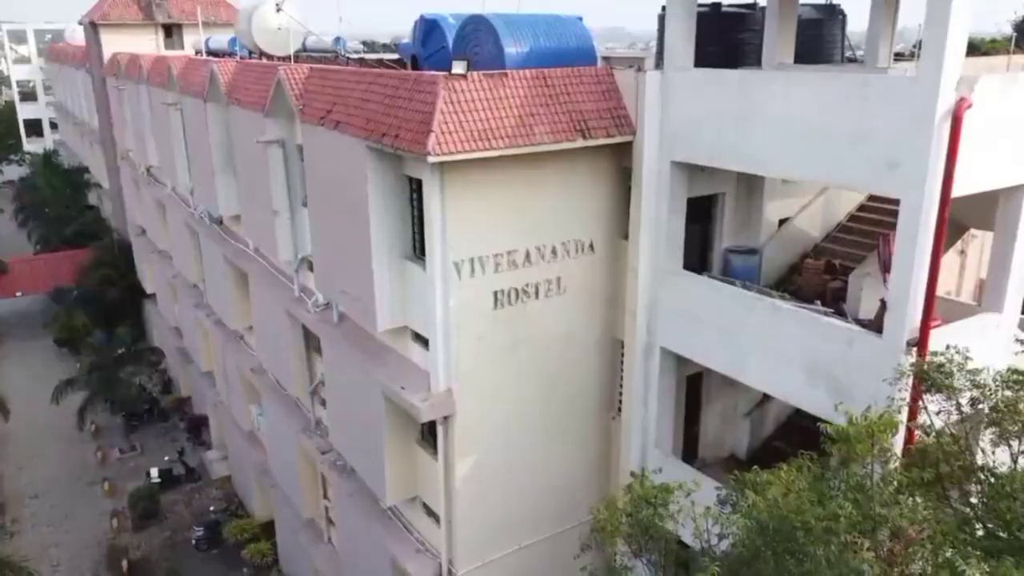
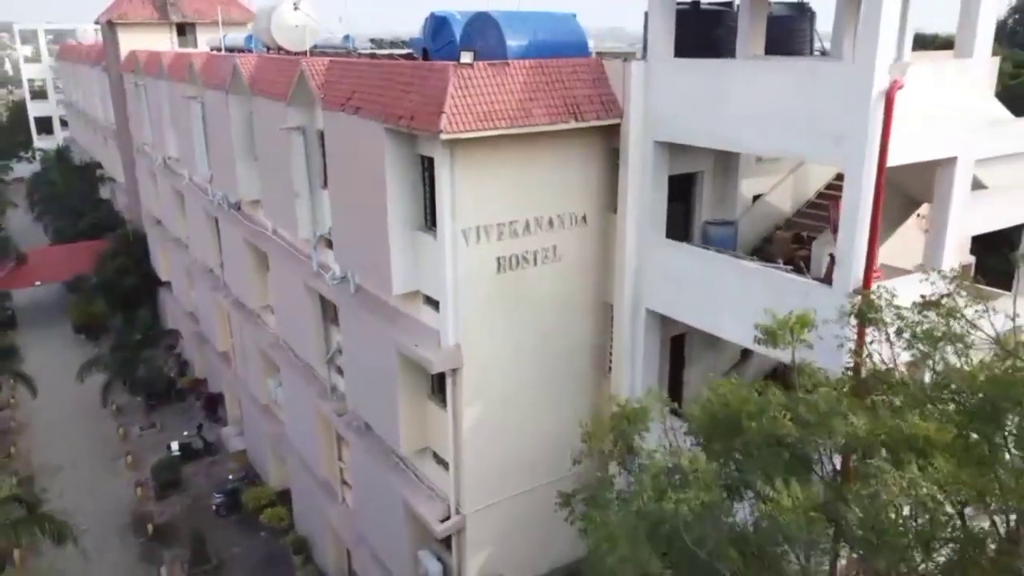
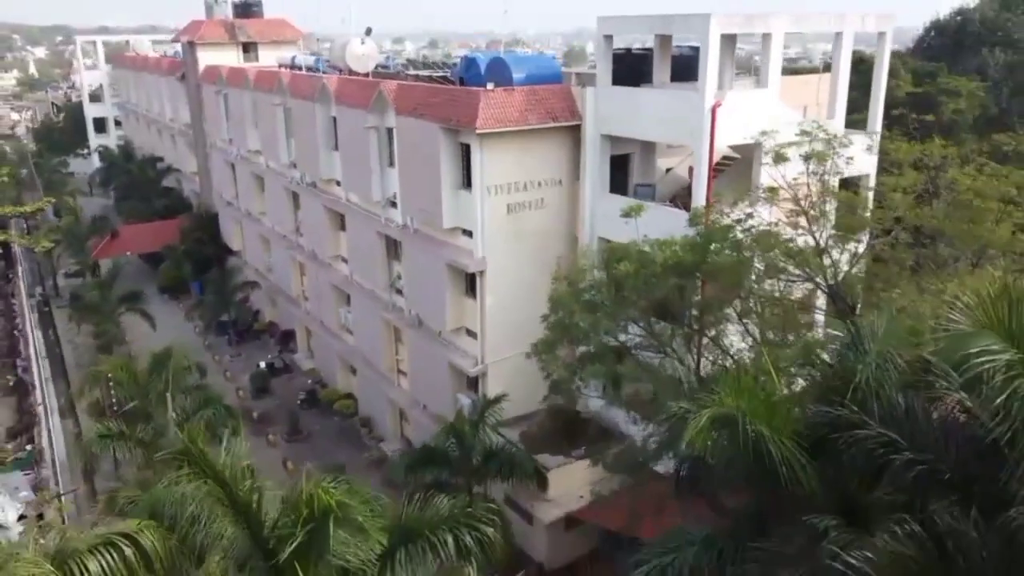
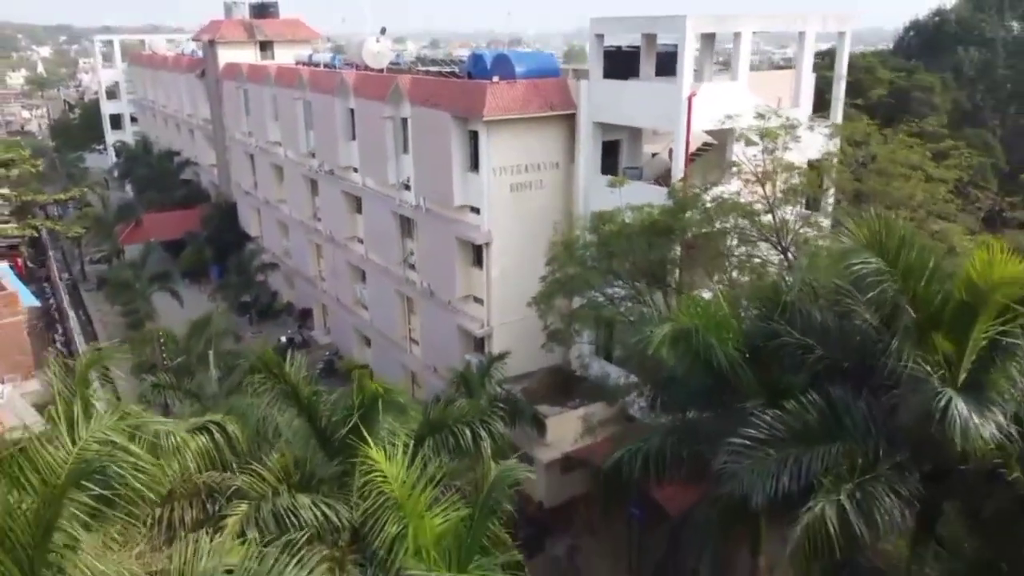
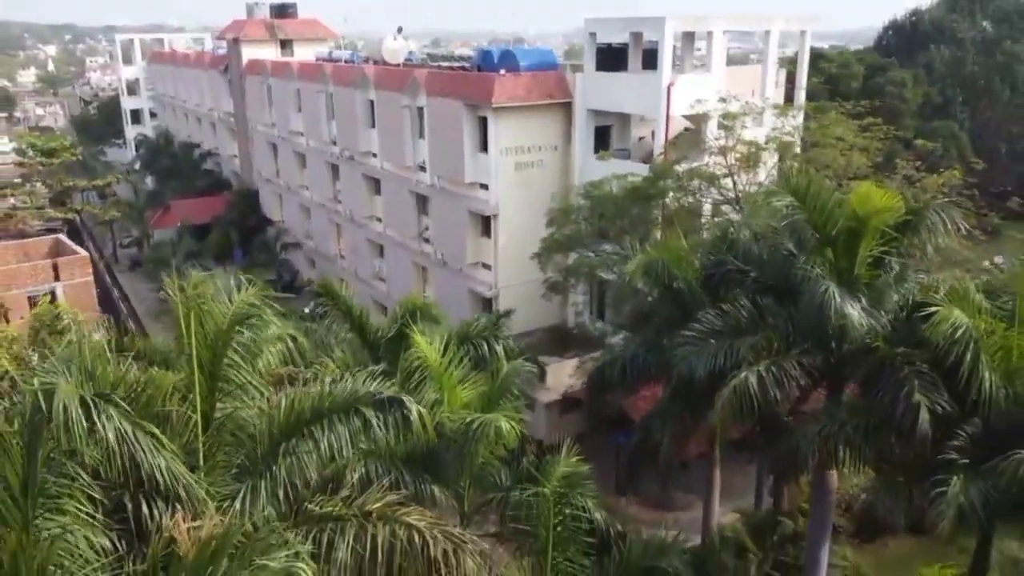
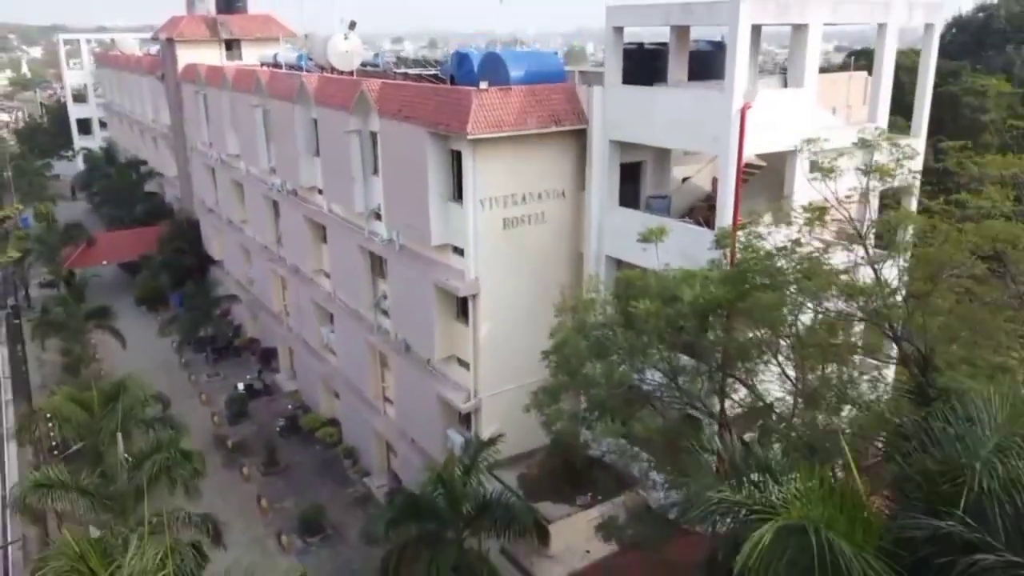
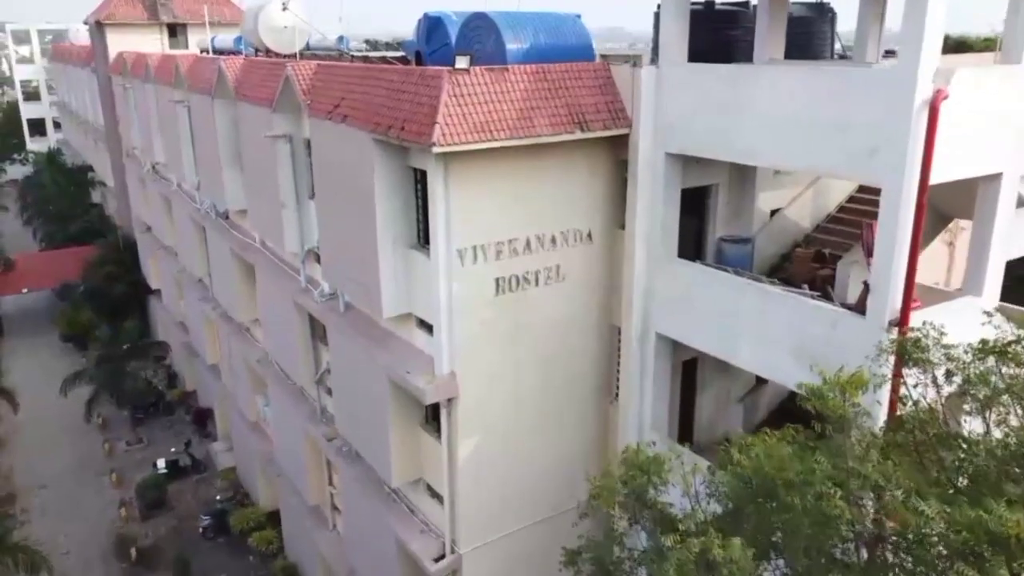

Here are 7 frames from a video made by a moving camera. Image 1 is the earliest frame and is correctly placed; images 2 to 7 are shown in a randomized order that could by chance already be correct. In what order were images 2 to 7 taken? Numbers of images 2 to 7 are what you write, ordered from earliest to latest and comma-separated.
7, 2, 6, 3, 4, 5
